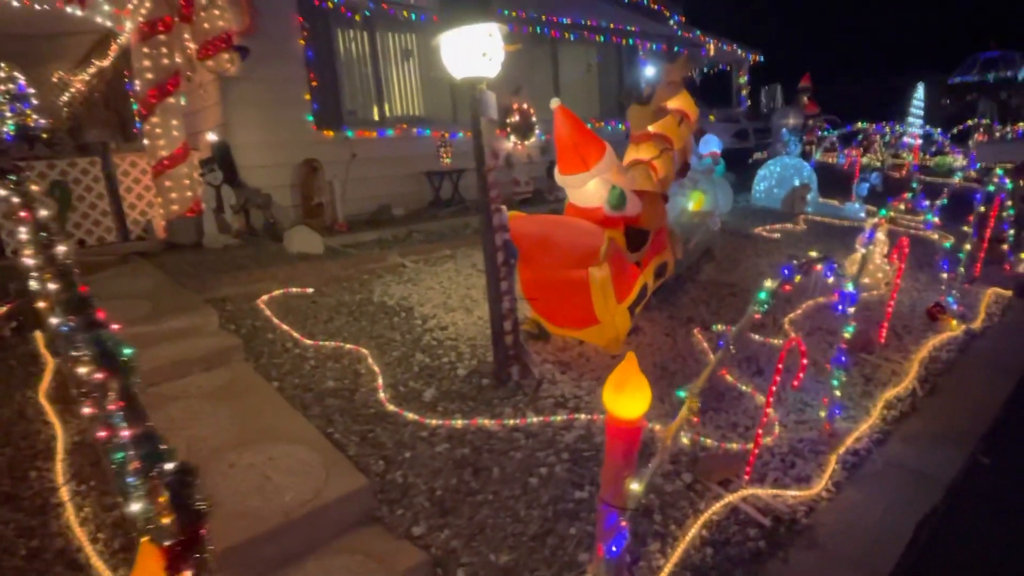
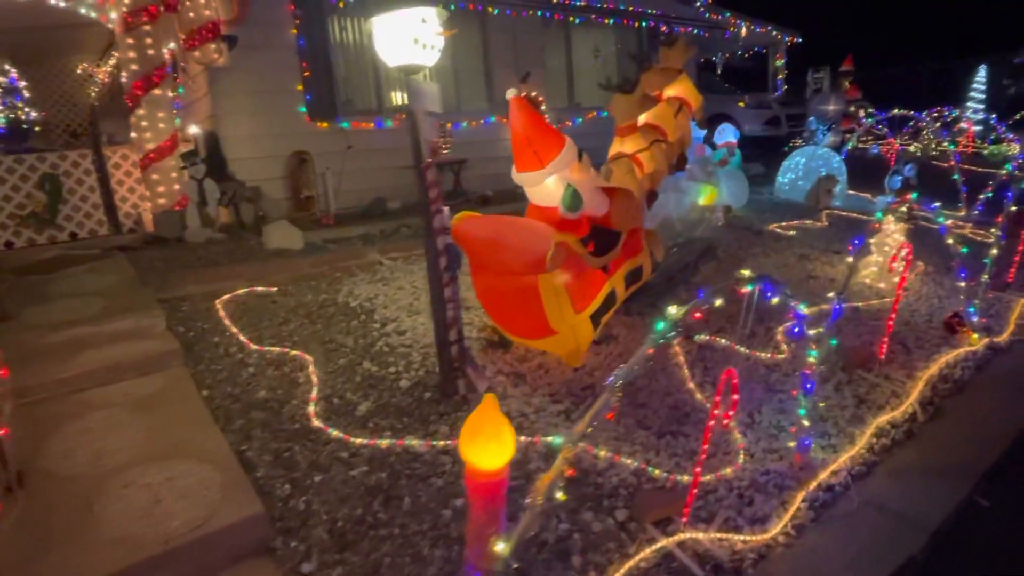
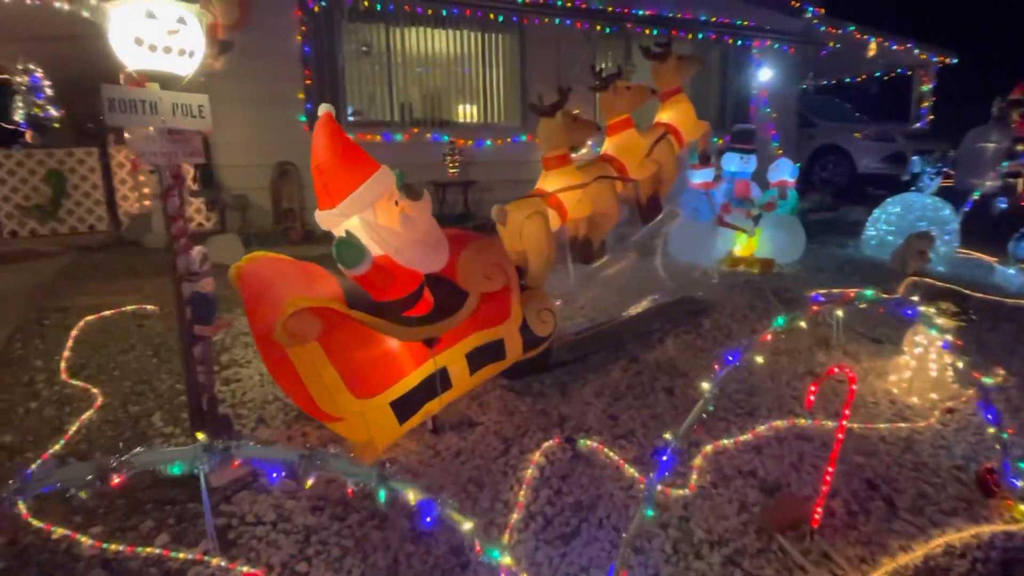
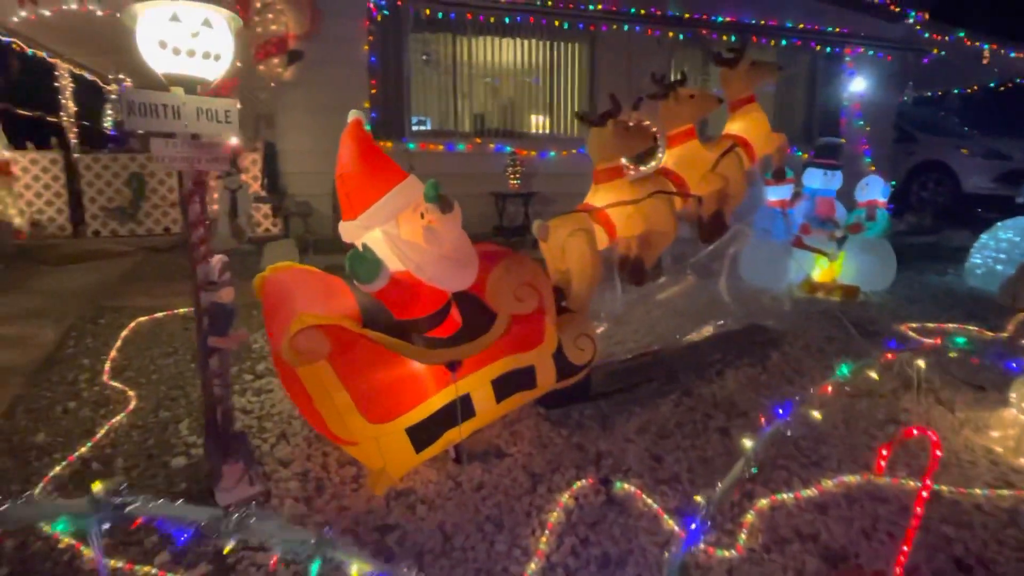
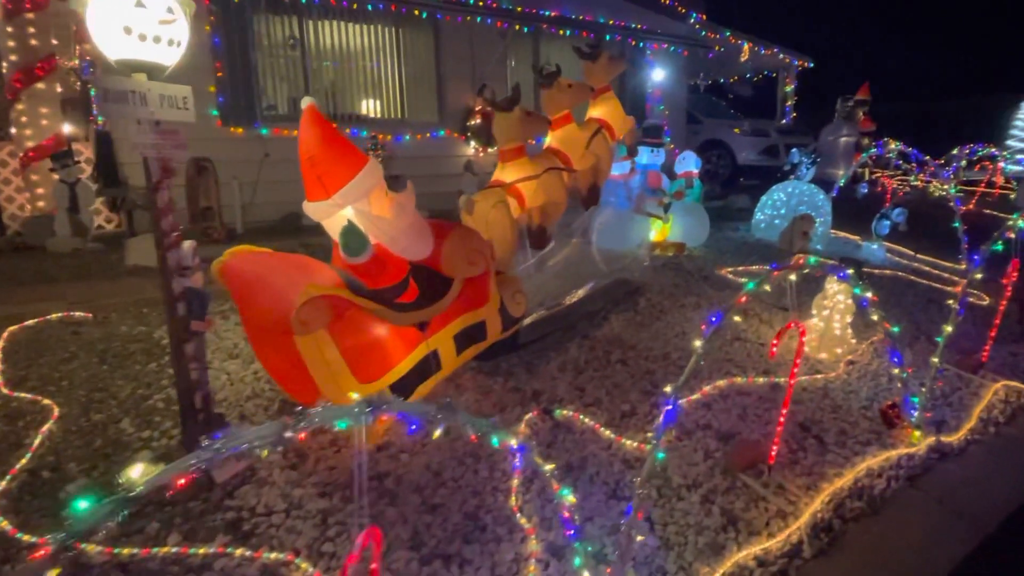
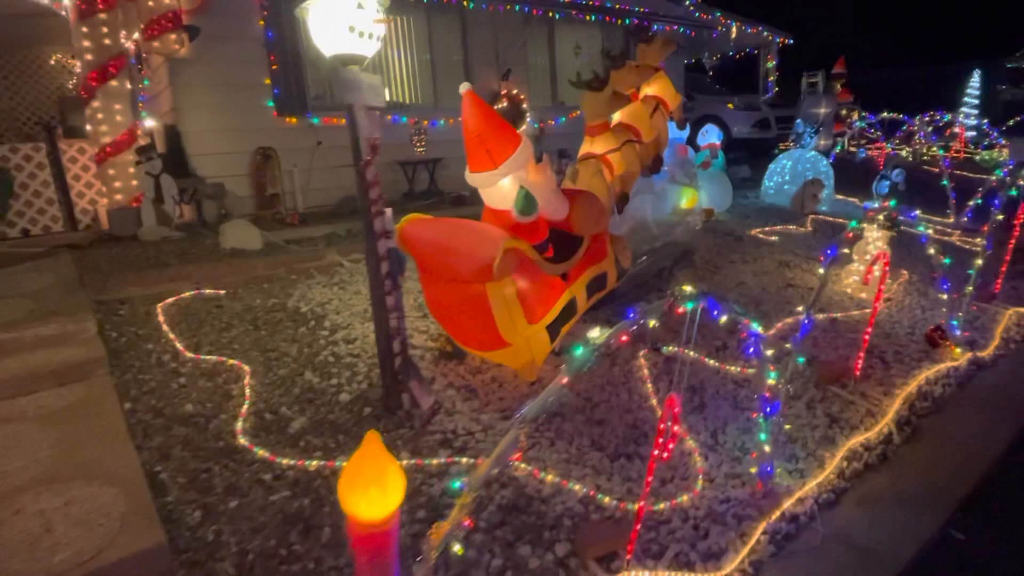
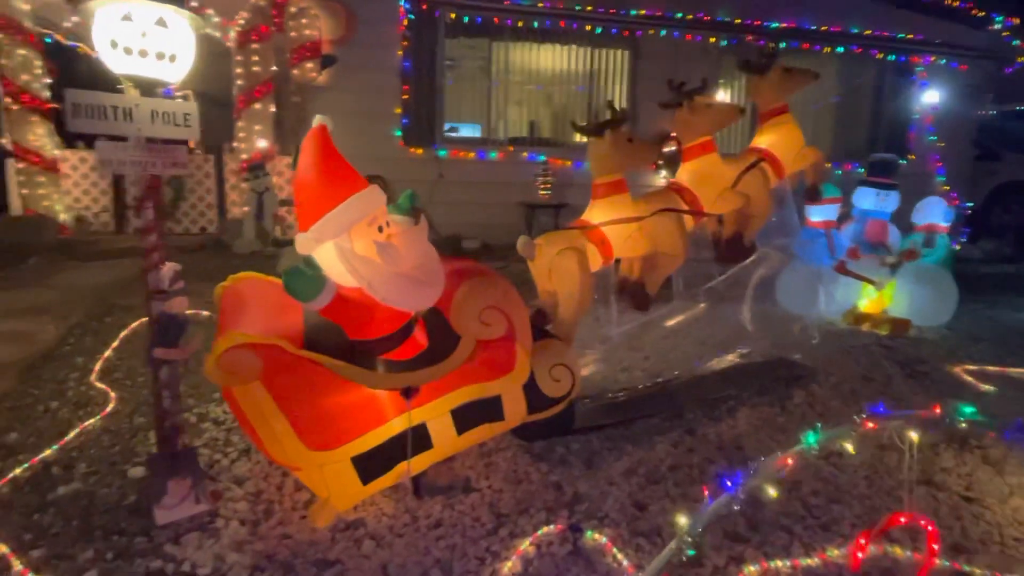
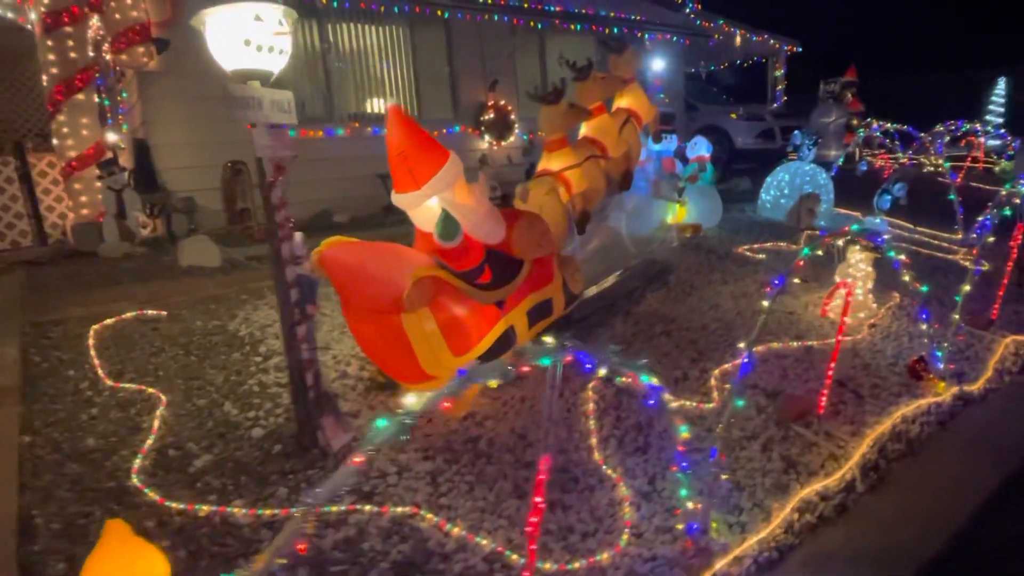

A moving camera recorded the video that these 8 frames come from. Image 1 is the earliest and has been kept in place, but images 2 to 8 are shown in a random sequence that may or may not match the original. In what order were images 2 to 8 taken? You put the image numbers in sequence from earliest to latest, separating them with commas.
2, 6, 8, 5, 3, 4, 7
